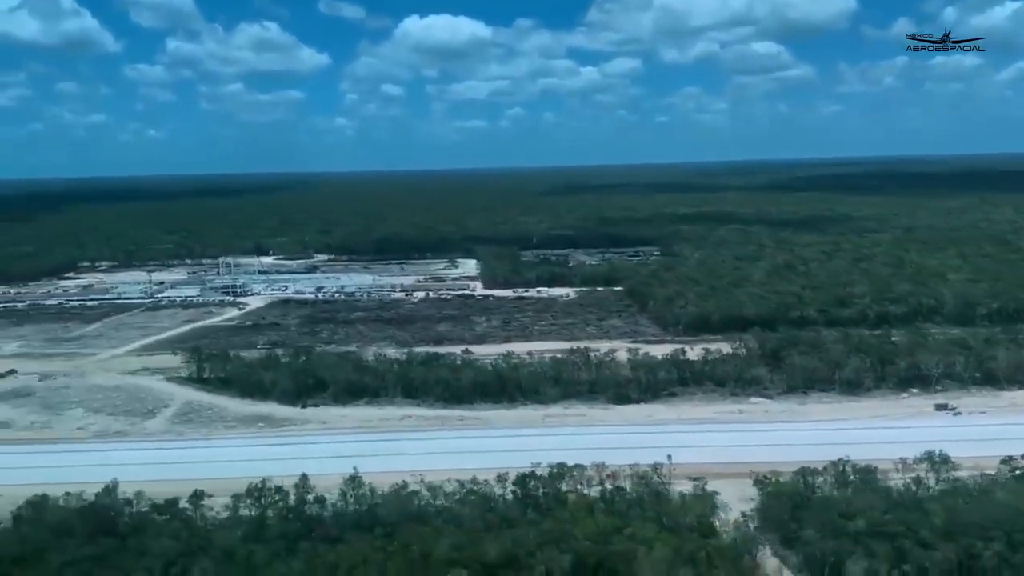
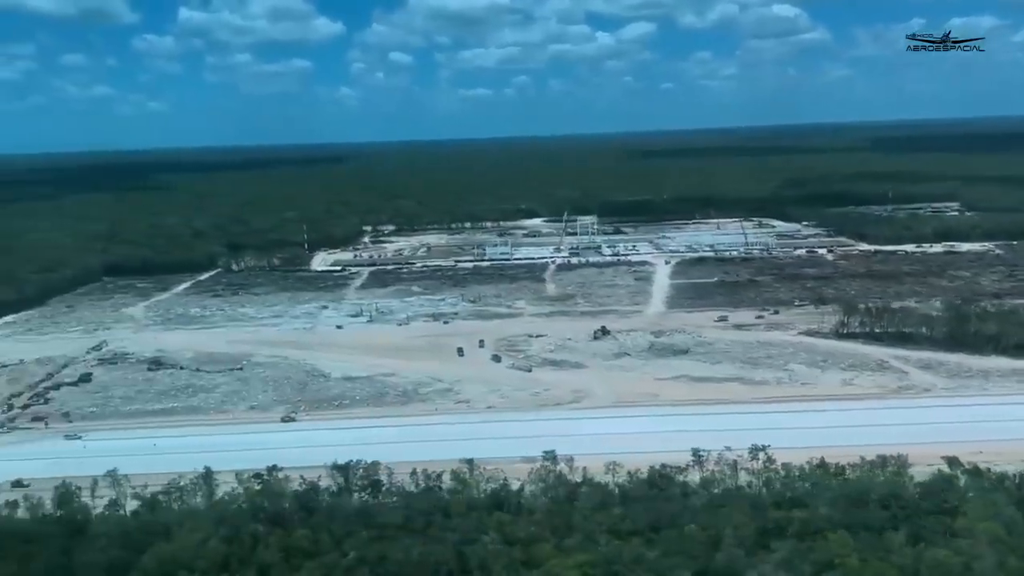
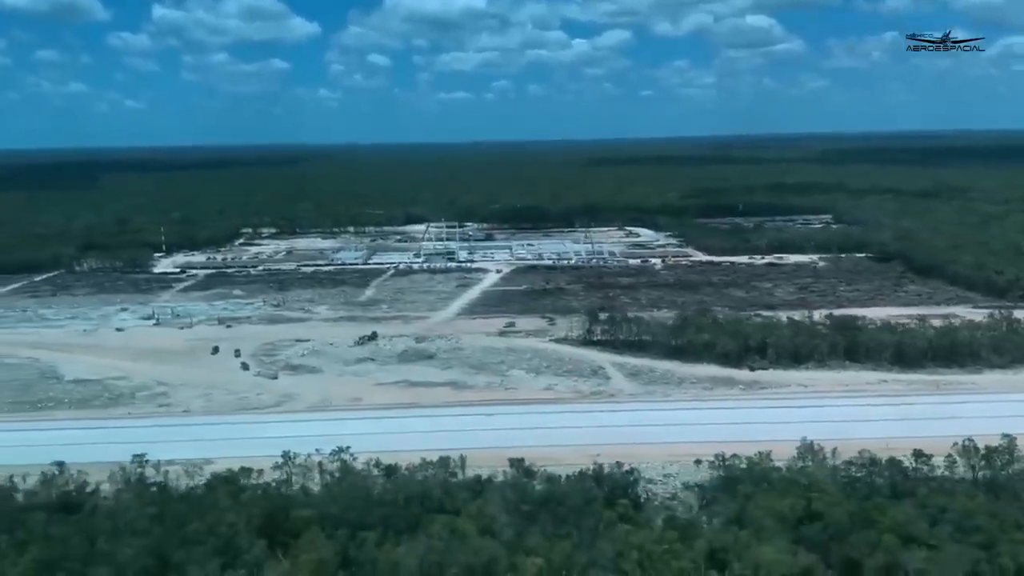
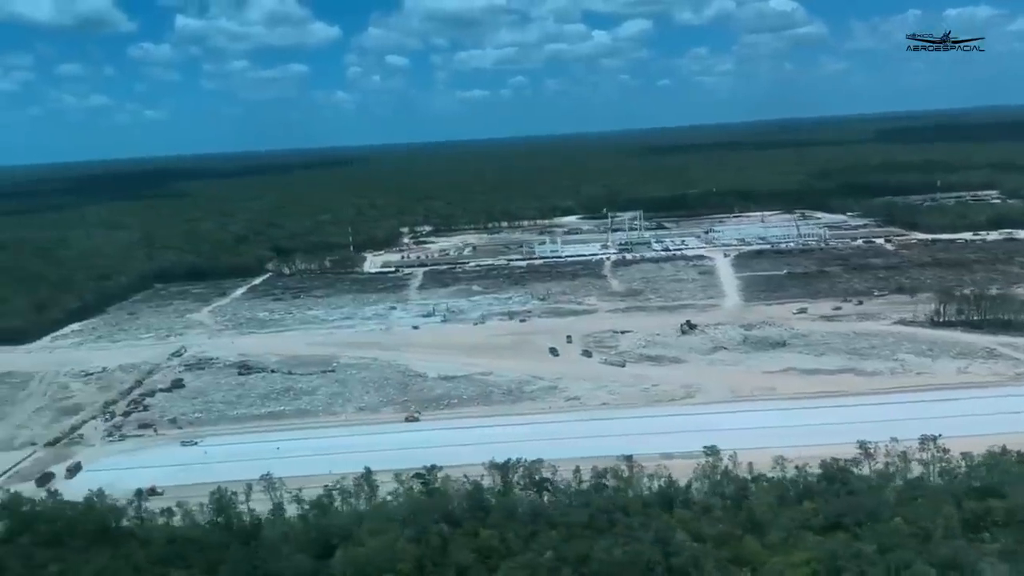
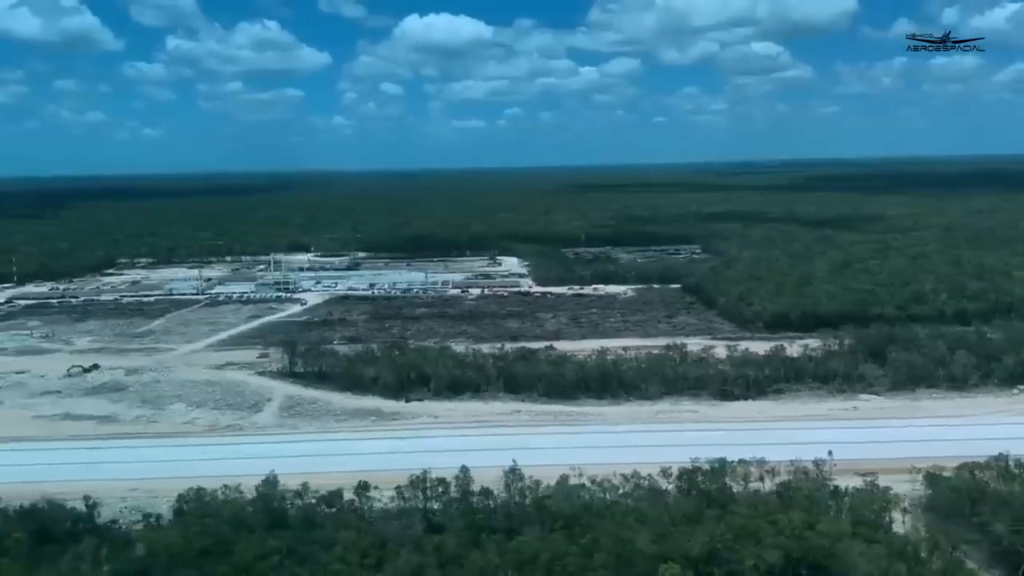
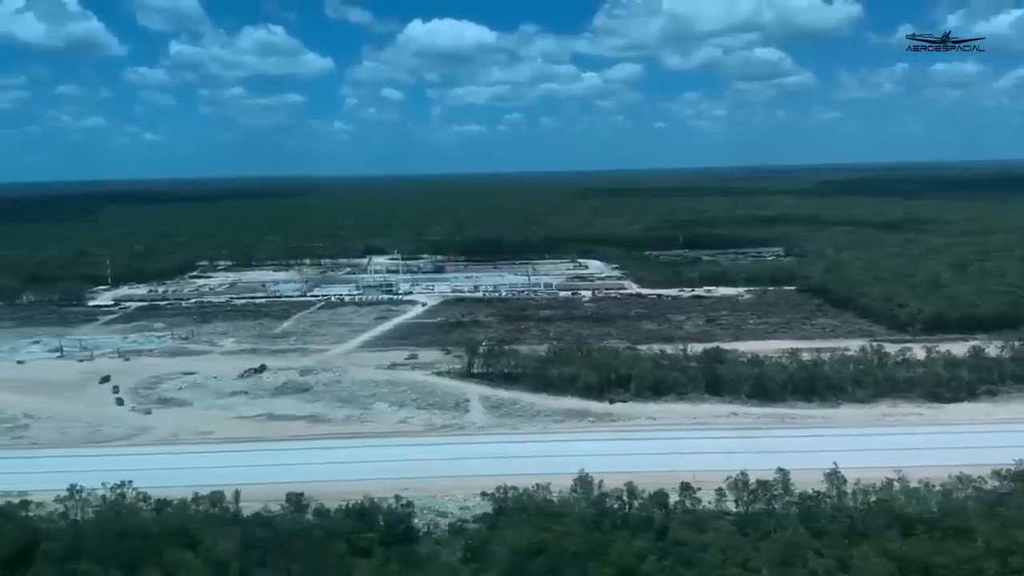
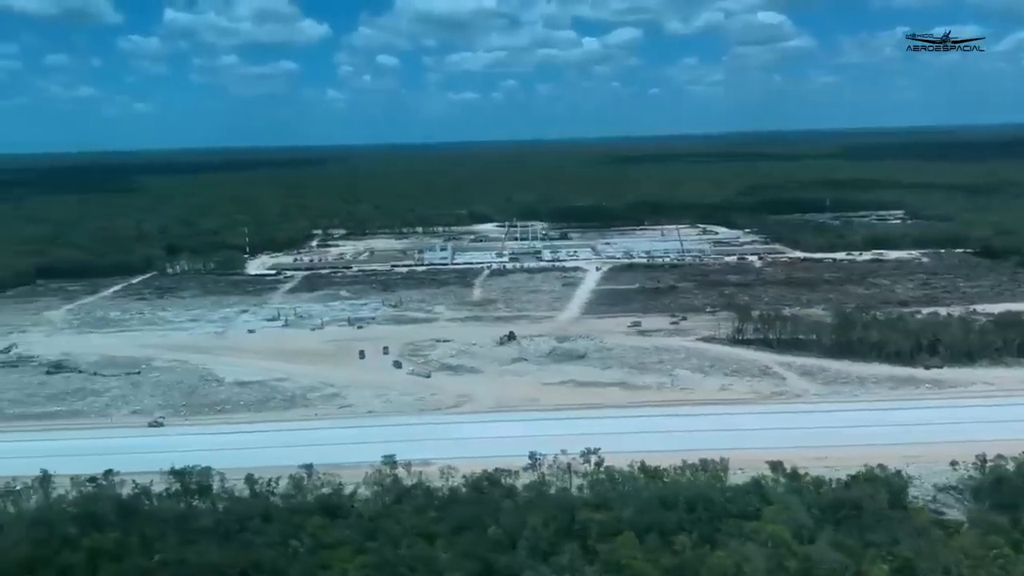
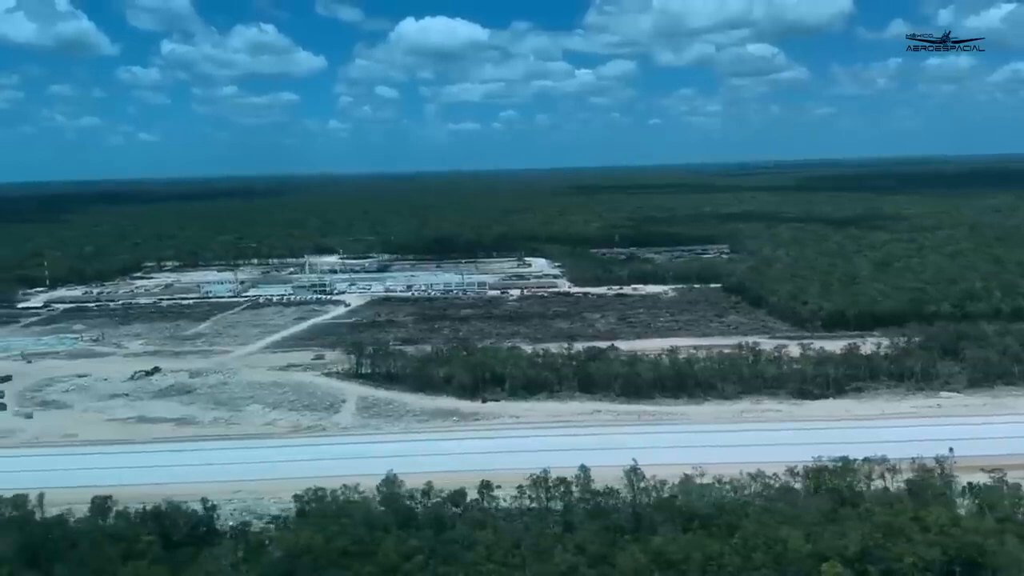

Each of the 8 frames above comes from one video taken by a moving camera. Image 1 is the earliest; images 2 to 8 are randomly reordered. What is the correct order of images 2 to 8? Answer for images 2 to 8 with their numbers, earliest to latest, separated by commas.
5, 8, 6, 3, 7, 2, 4
